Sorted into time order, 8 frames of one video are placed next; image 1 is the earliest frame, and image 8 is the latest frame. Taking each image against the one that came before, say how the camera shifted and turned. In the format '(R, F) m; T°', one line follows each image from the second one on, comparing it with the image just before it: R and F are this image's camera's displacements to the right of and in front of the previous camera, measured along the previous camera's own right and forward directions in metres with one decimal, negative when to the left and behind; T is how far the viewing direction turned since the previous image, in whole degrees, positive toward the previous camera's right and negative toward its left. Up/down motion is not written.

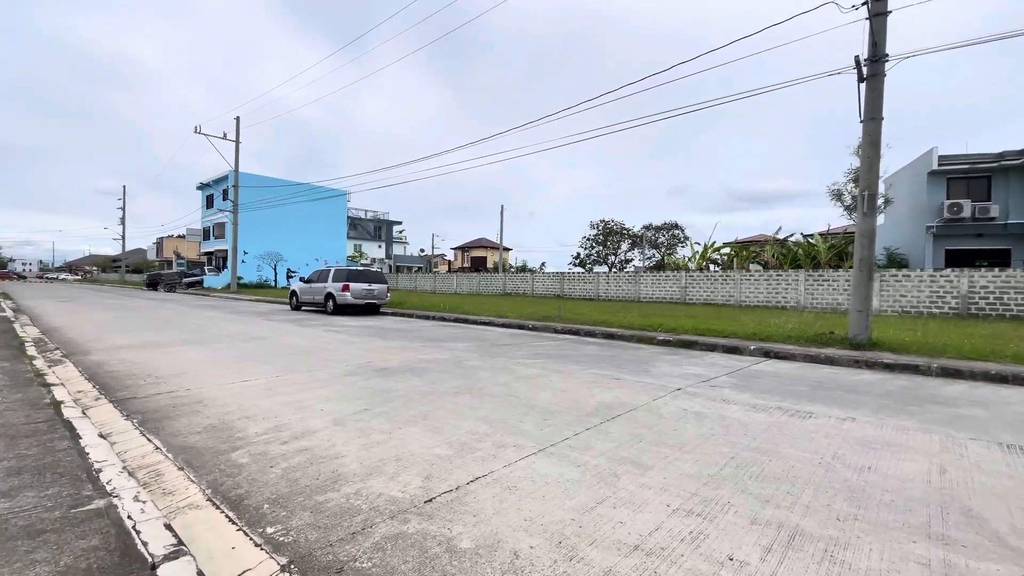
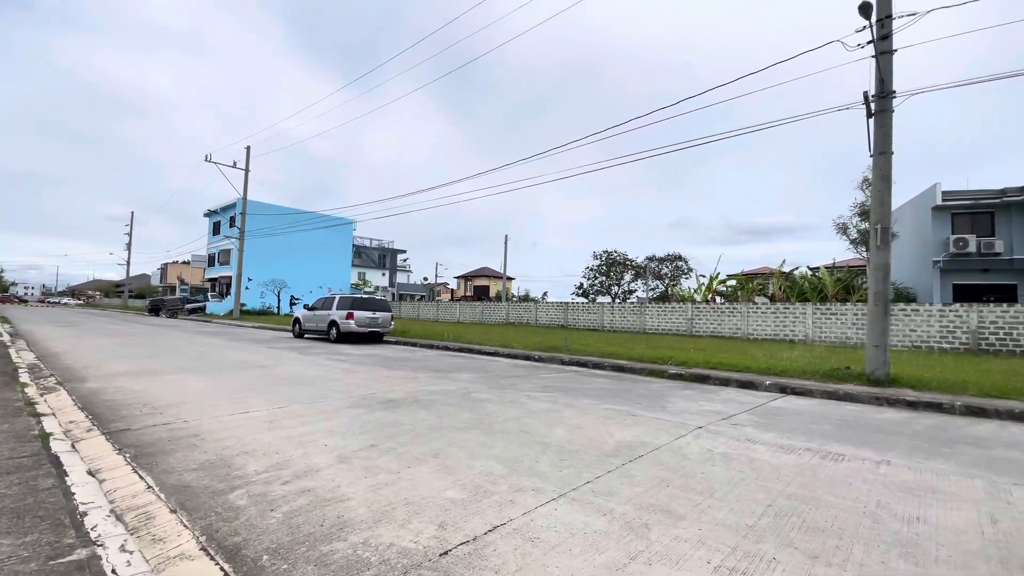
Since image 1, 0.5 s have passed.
(-0.2, +0.2) m; 0°
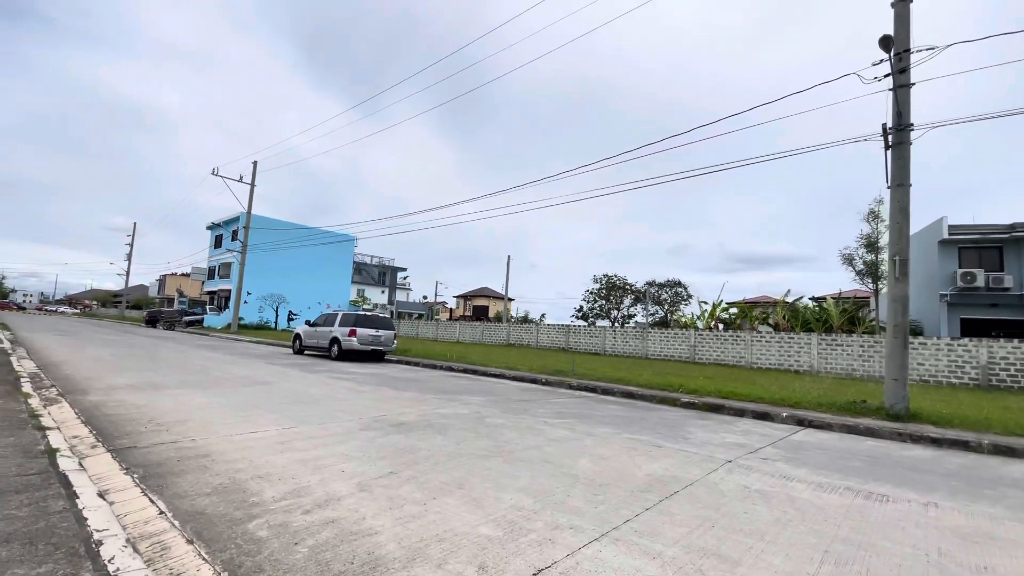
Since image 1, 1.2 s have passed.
(-0.4, +0.2) m; 0°
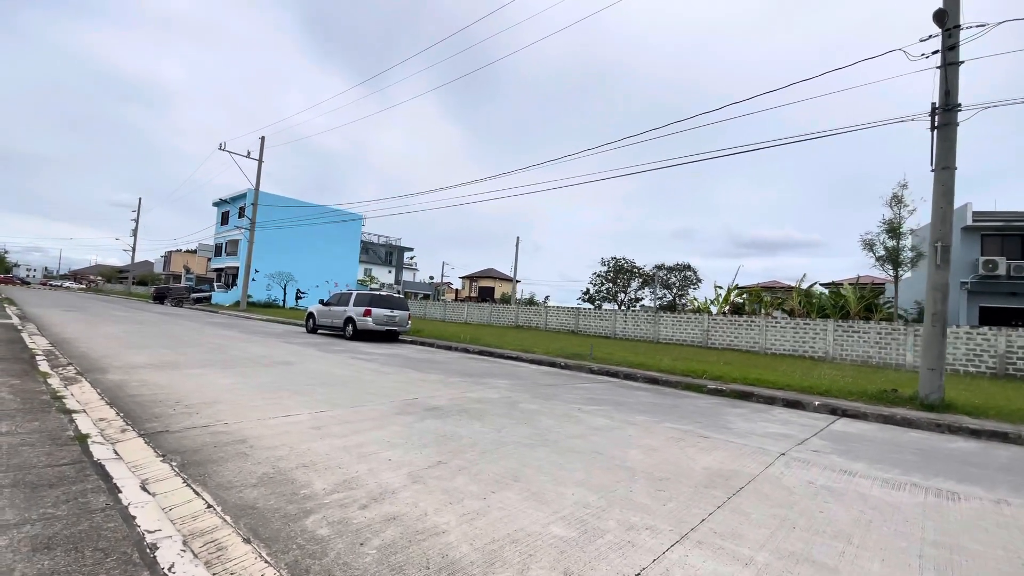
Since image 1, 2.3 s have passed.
(-0.5, +0.3) m; 0°
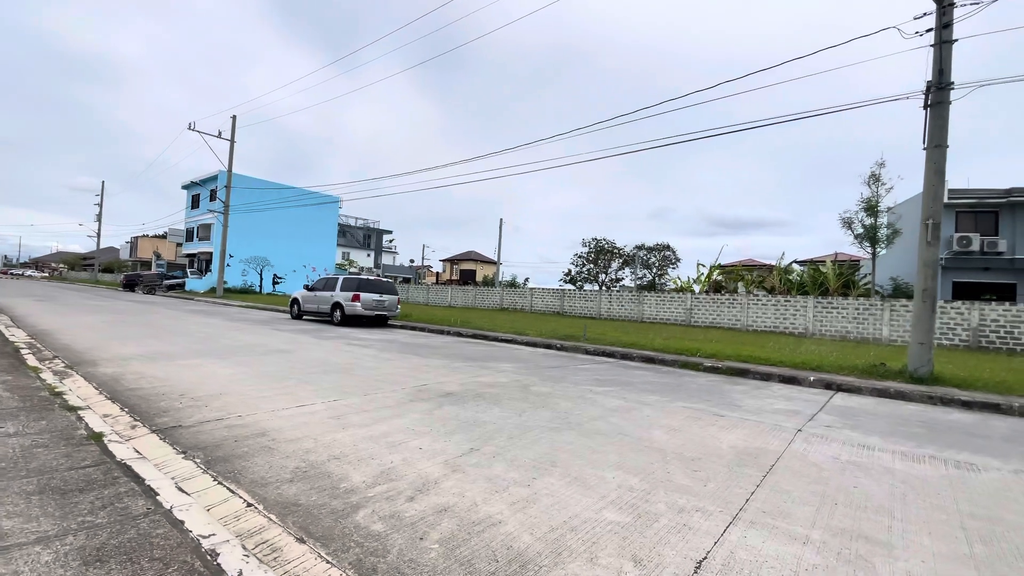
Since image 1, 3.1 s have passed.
(-0.5, +0.1) m; +3°
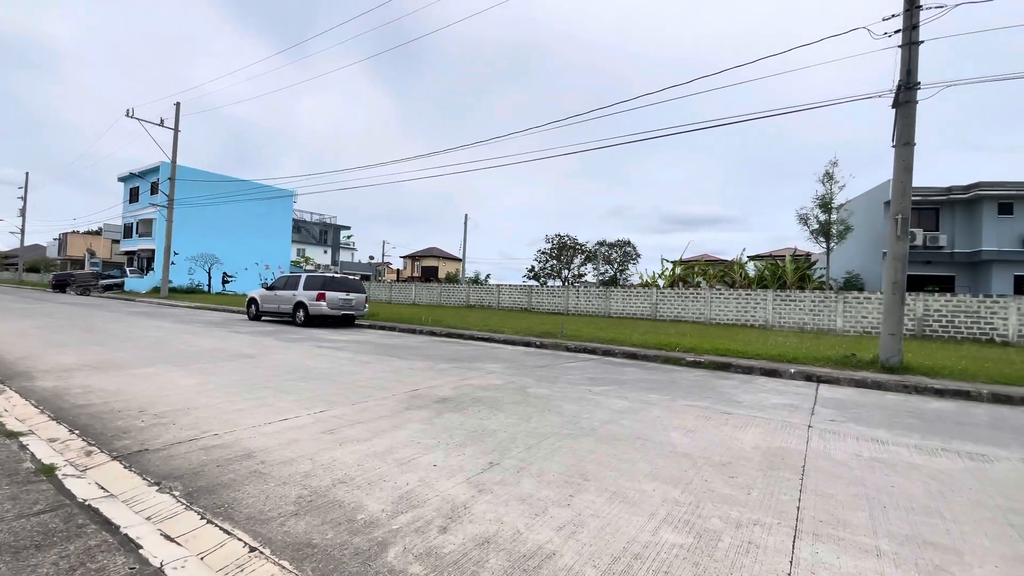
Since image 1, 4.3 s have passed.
(-0.6, +0.5) m; +5°
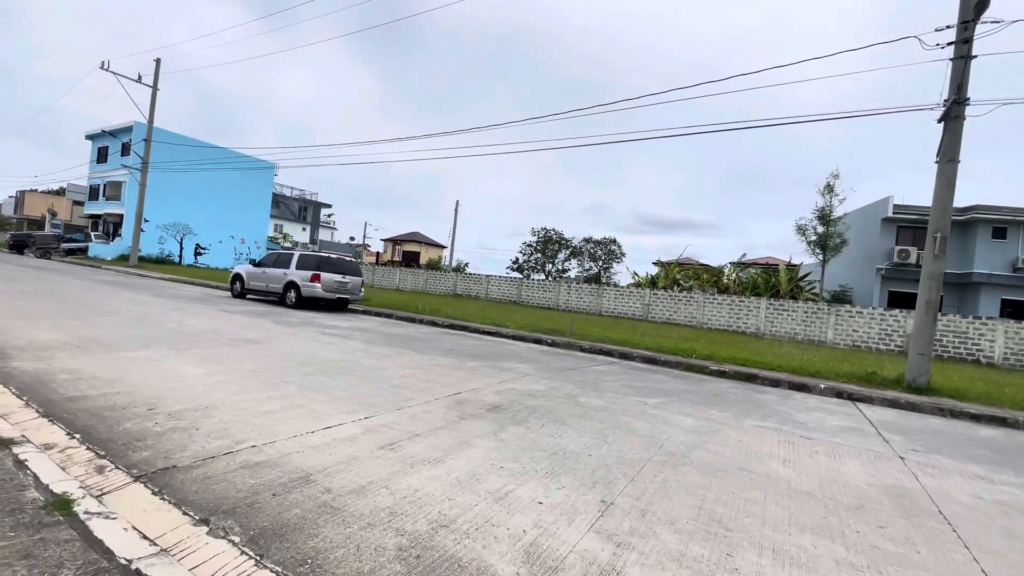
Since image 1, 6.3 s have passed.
(-1.1, +0.8) m; +3°
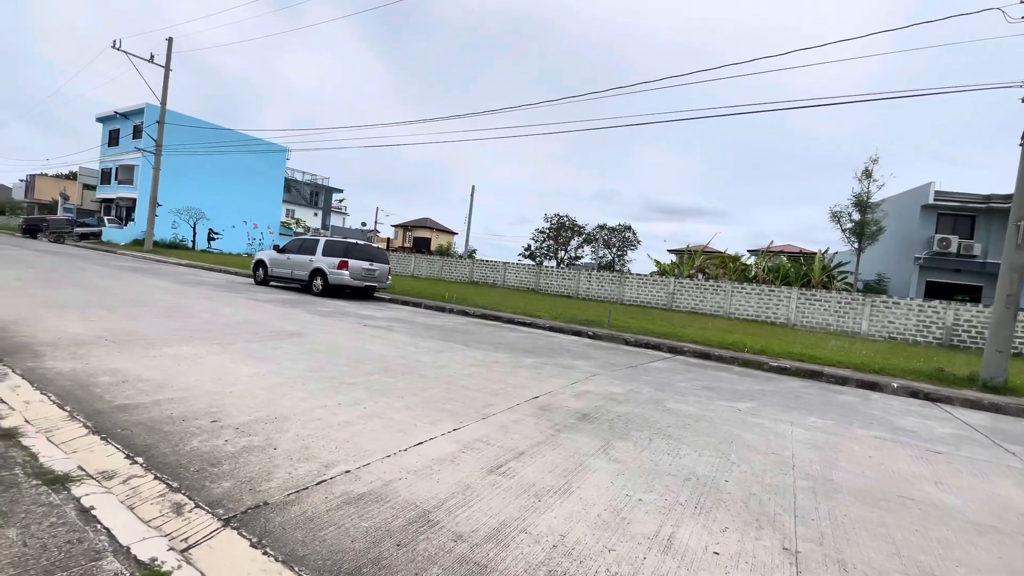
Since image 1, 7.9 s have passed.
(-0.9, +0.7) m; -1°
